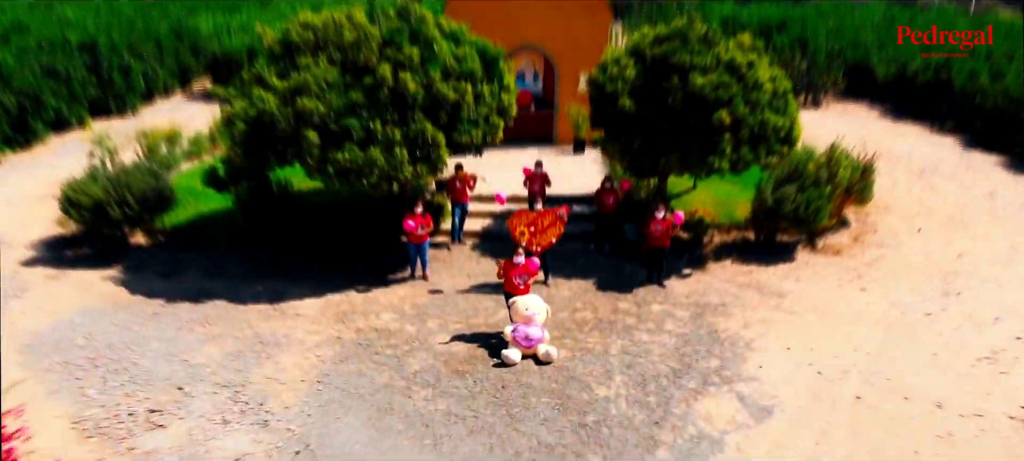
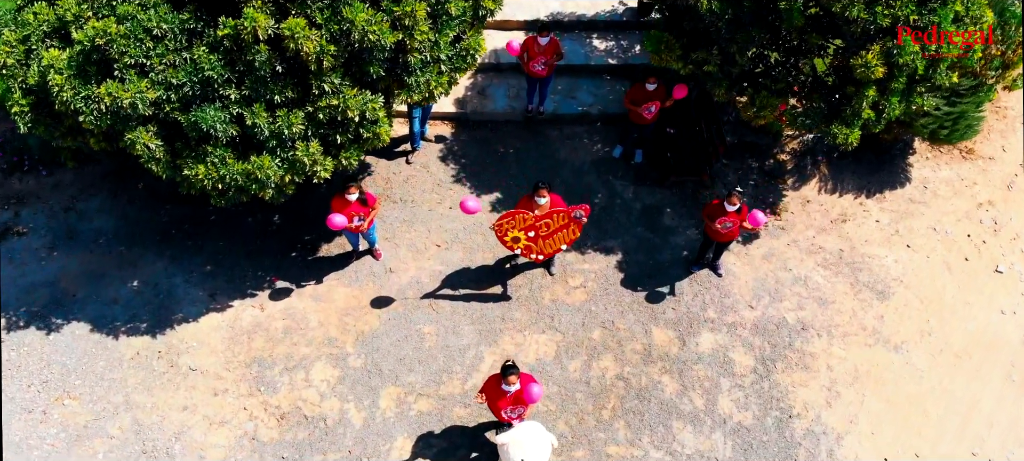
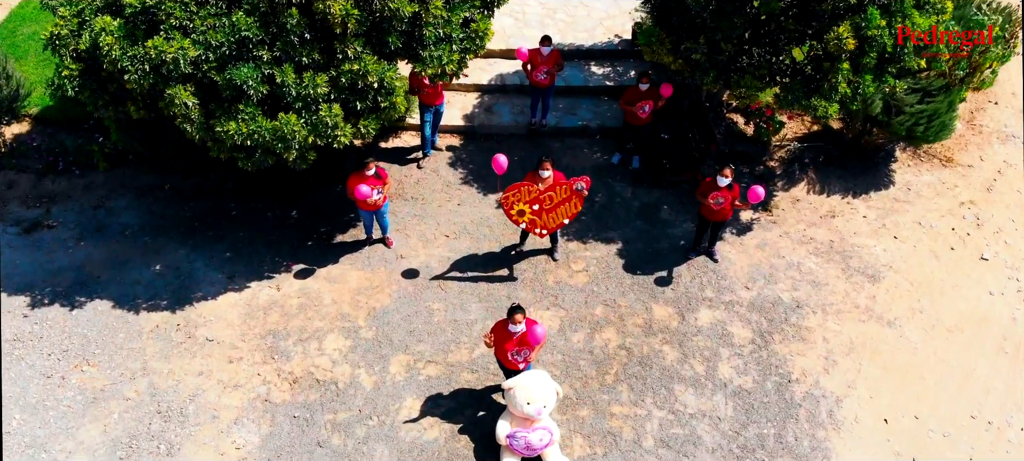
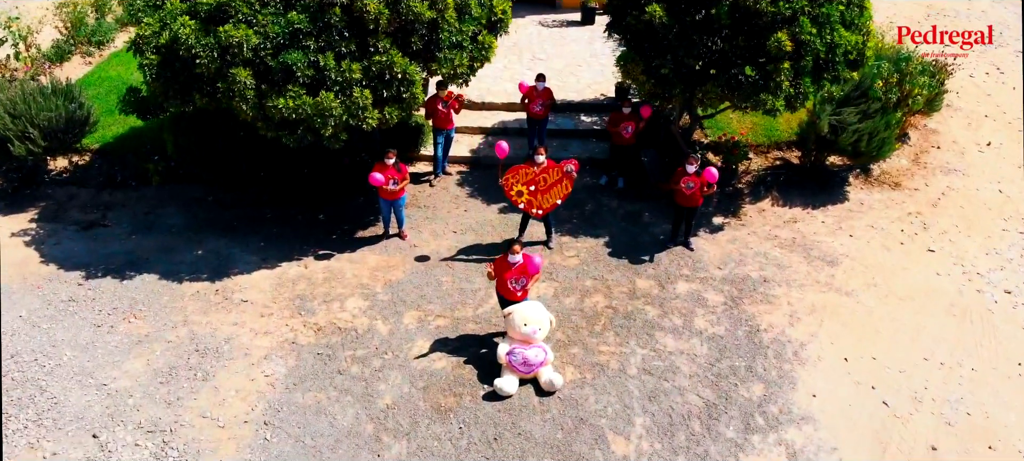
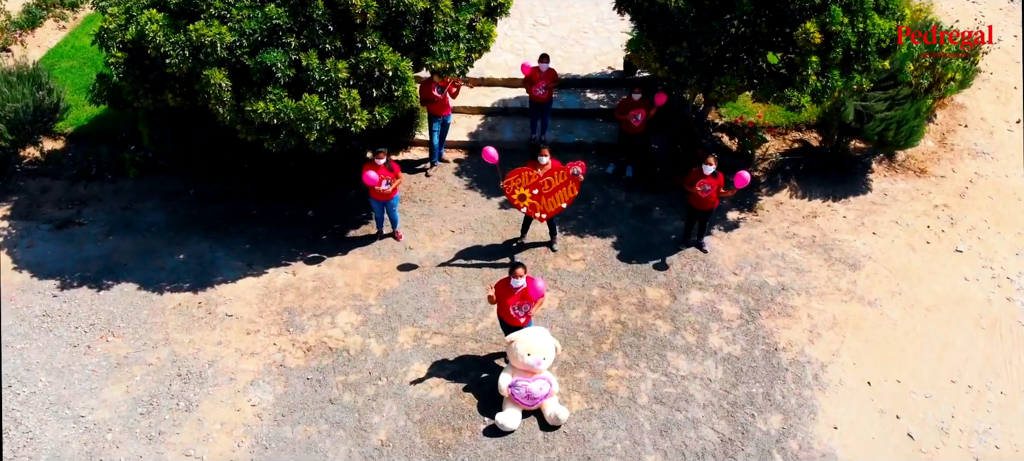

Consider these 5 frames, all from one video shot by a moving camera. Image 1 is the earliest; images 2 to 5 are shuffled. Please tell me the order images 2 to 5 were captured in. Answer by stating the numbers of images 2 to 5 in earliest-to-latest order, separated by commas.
4, 5, 3, 2
